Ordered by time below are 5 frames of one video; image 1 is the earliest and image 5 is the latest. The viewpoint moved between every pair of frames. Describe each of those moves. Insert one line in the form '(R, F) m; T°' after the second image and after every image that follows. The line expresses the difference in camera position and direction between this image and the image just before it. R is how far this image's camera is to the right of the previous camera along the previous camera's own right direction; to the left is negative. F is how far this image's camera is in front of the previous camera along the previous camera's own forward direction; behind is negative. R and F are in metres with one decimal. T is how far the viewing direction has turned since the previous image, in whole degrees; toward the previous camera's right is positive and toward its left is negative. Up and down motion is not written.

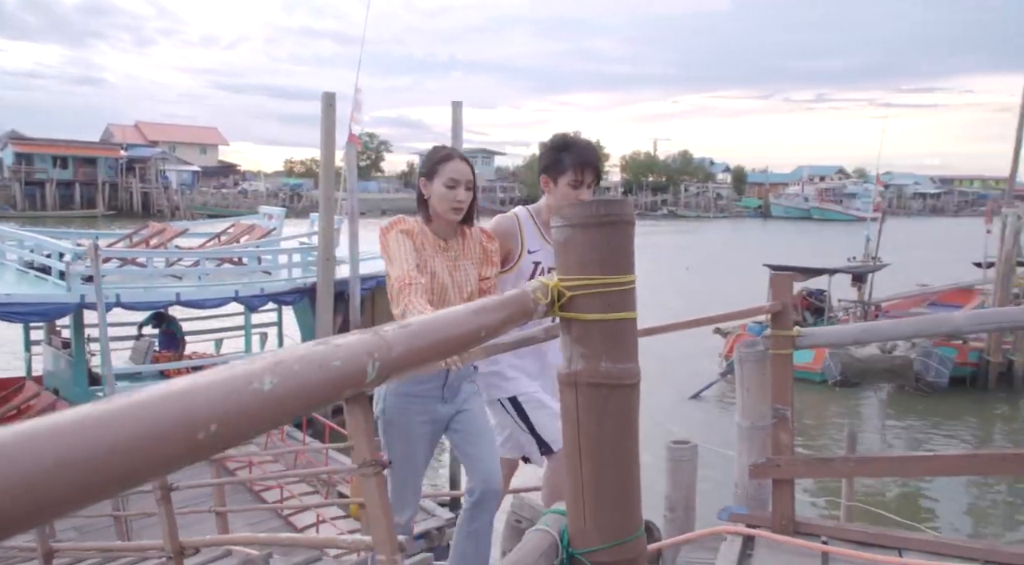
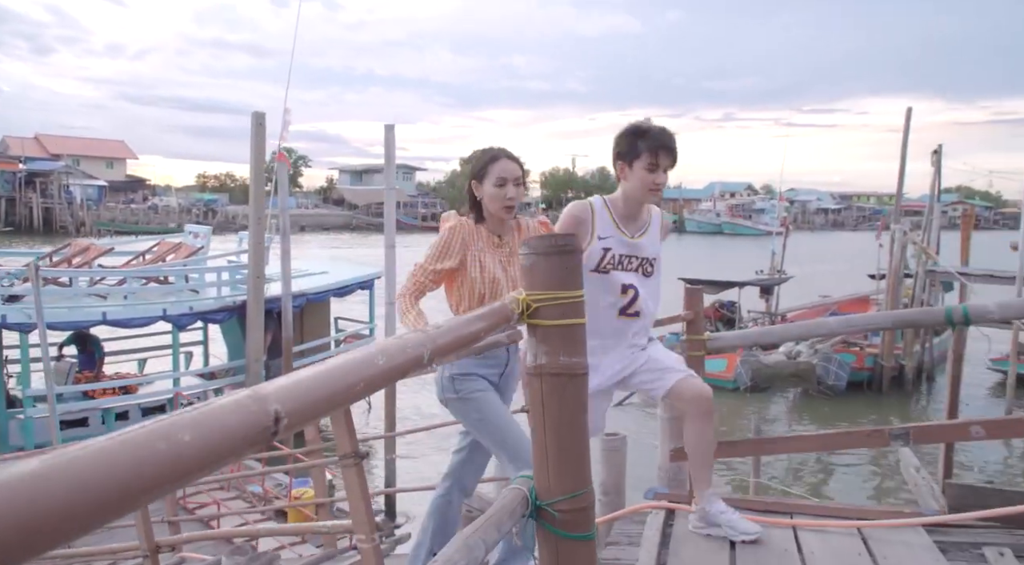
(-0.2, -0.5) m; +6°
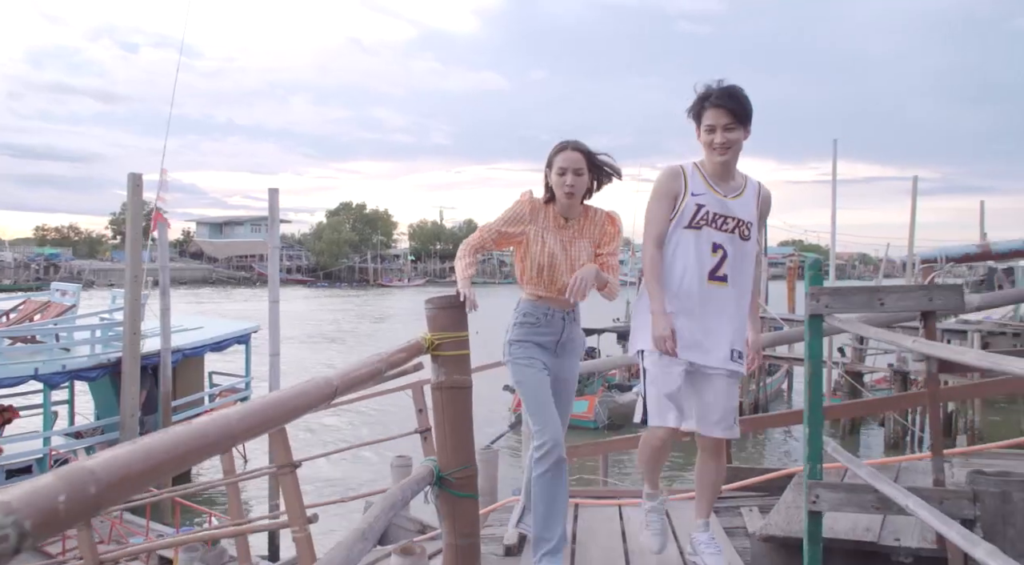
(-0.2, -1.1) m; +10°
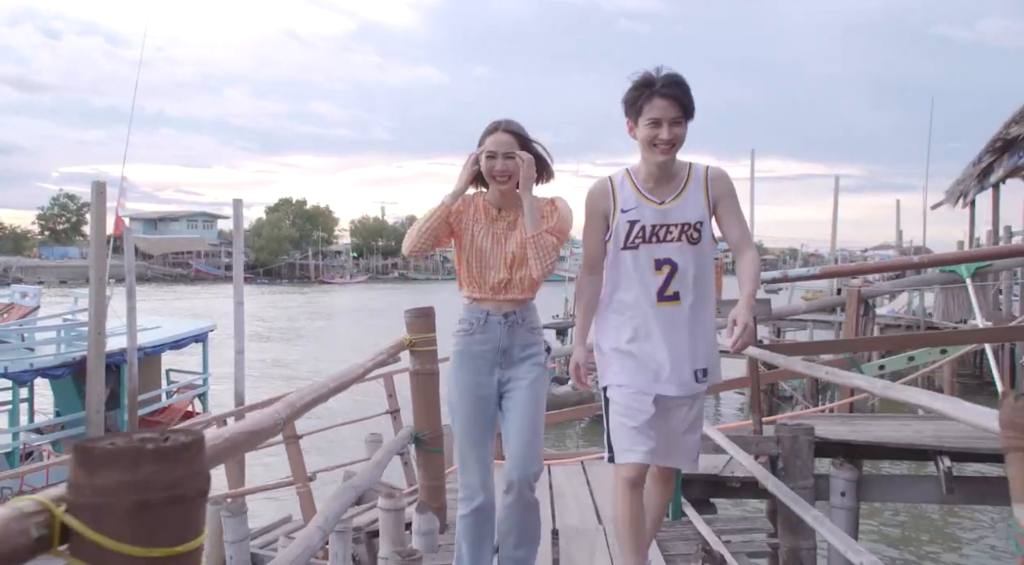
(-0.1, -1.3) m; +4°
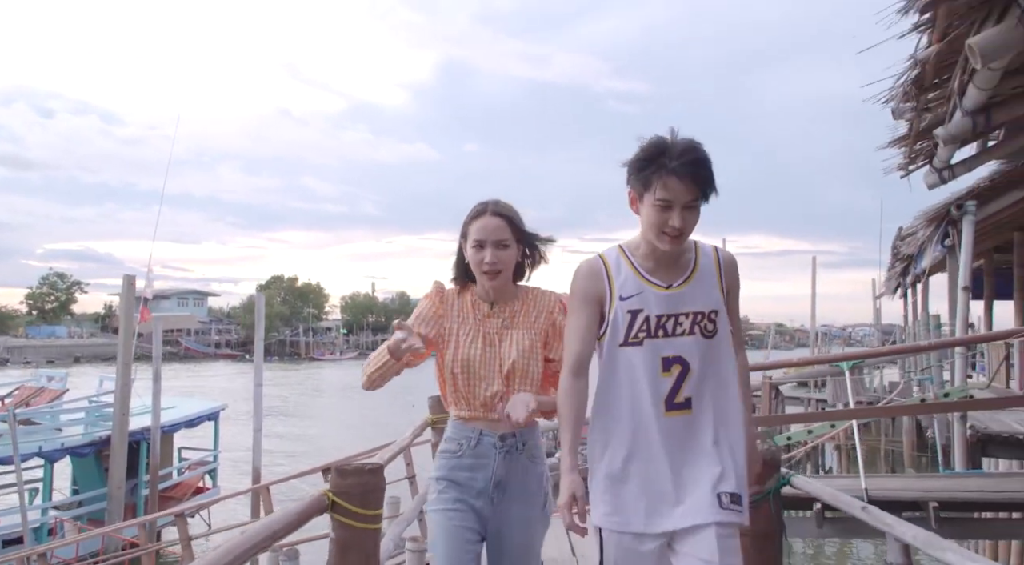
(0.0, -1.6) m; +1°
